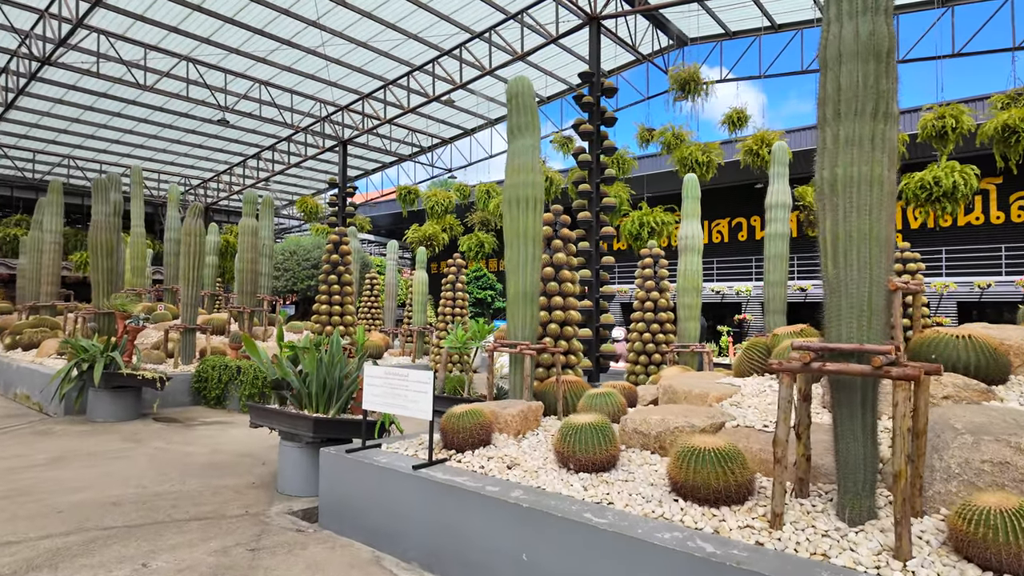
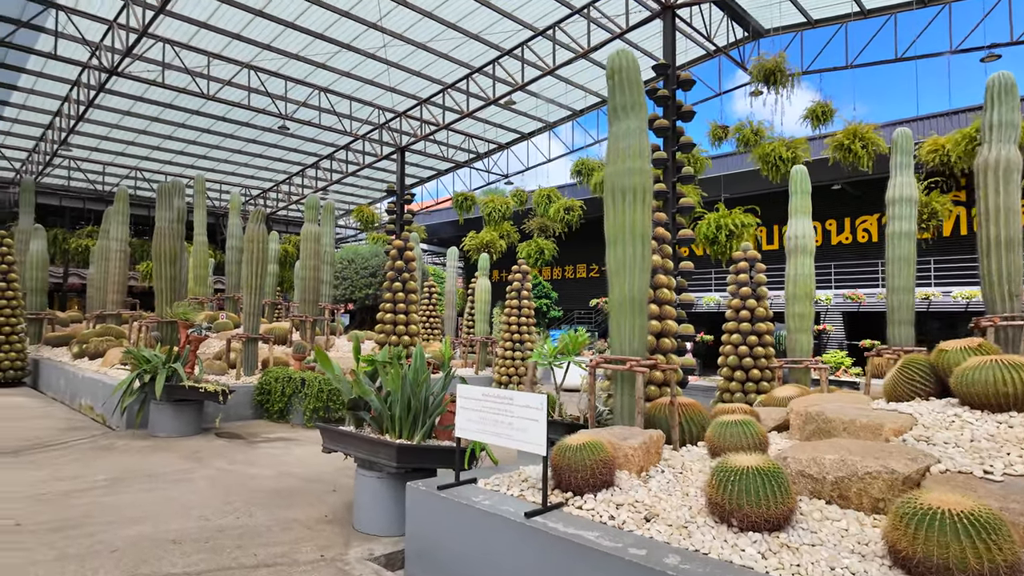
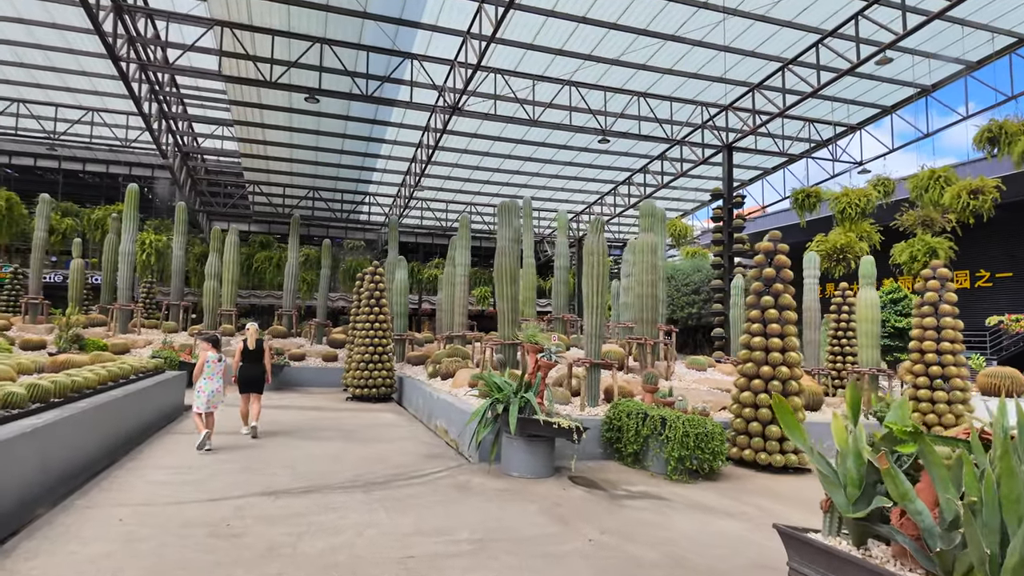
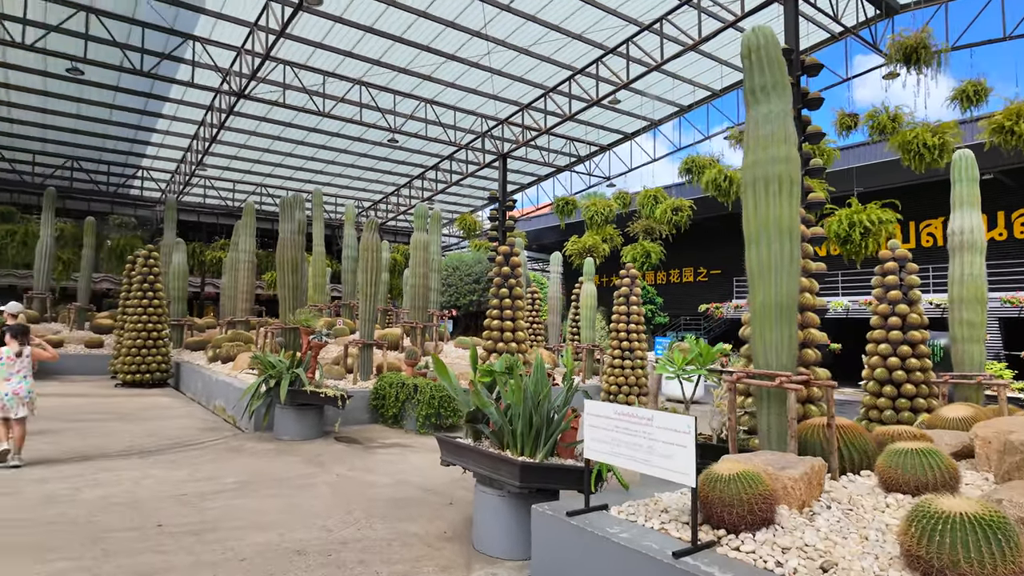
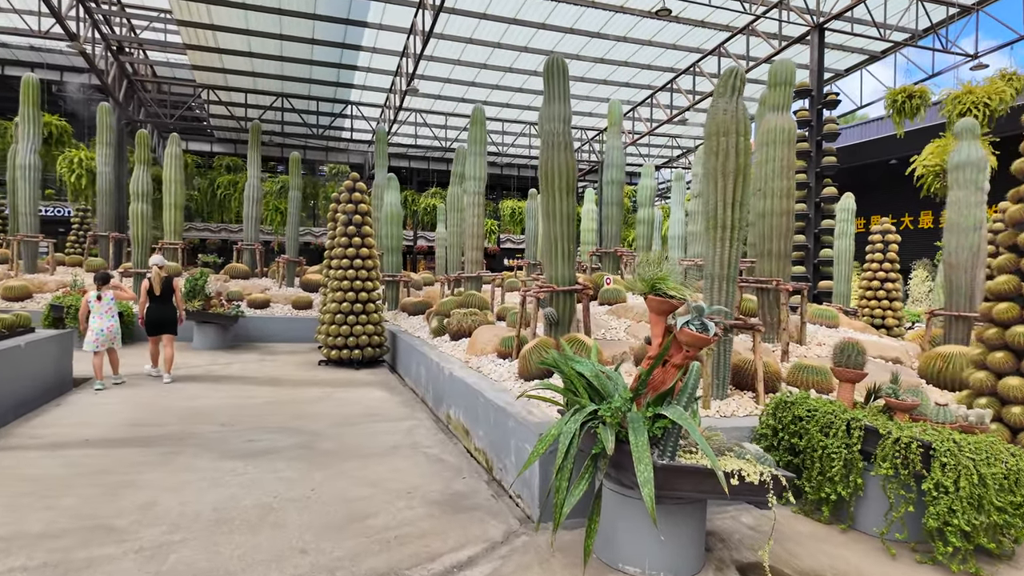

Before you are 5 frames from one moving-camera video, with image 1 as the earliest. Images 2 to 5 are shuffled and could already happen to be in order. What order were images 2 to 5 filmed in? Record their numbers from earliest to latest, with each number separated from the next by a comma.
2, 4, 3, 5
